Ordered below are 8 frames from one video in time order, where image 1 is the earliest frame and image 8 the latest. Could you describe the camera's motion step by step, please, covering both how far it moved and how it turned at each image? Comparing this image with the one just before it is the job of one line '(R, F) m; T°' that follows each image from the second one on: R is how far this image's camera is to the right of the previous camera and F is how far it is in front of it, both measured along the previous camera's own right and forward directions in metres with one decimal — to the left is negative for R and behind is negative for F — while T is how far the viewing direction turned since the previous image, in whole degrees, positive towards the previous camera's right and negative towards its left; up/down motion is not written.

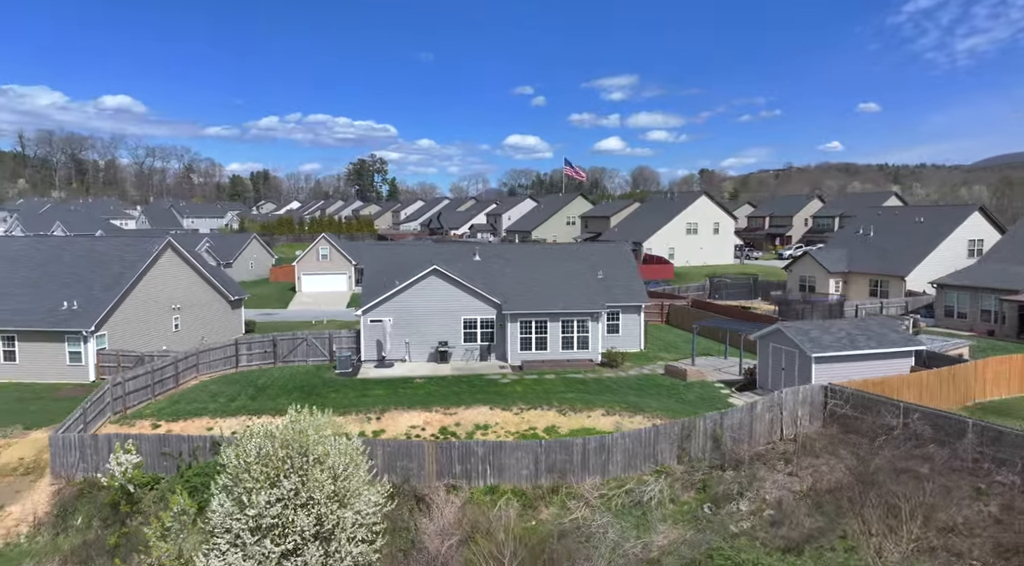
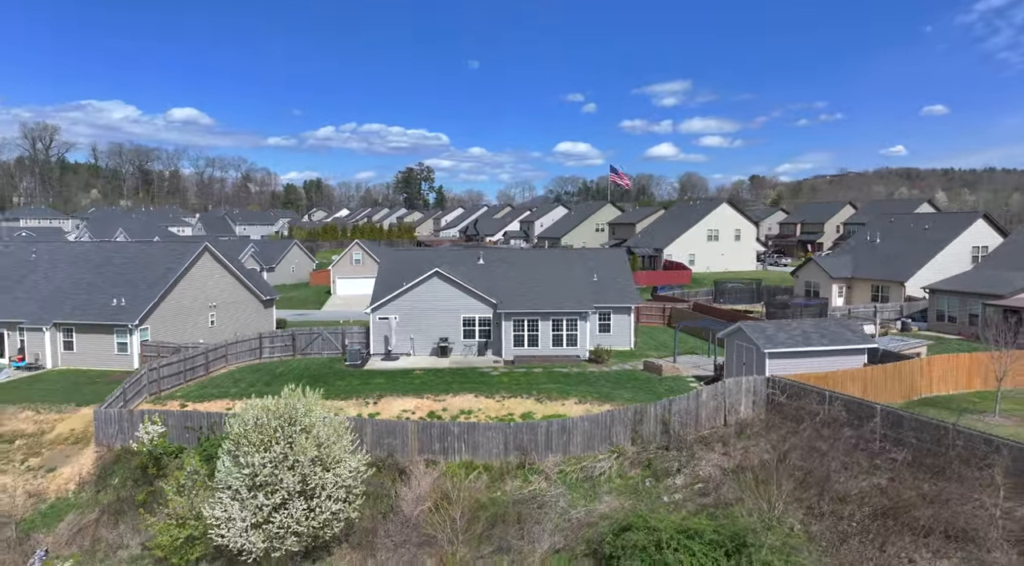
(+1.9, -2.0) m; -4°
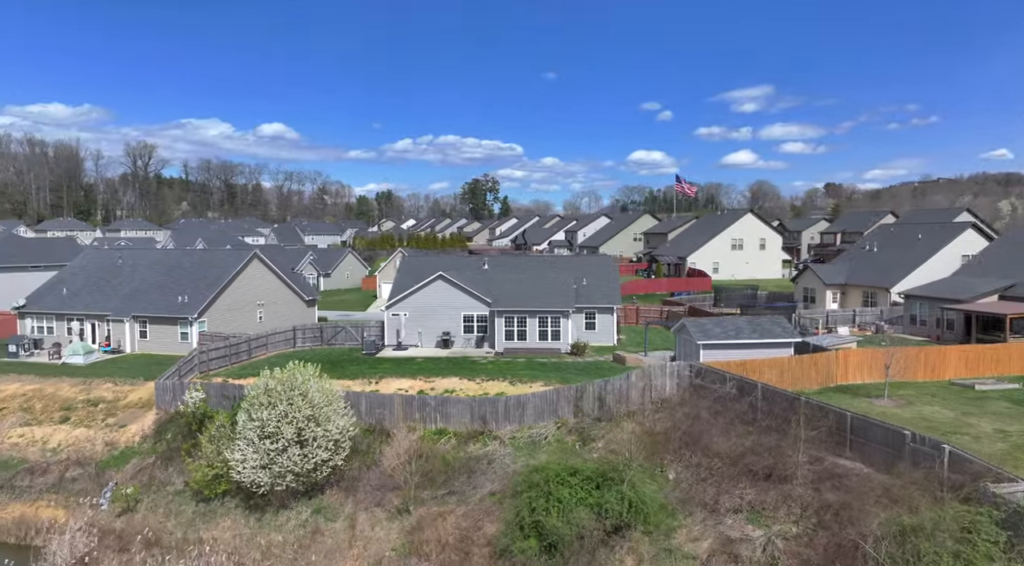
(+3.2, -3.6) m; -6°
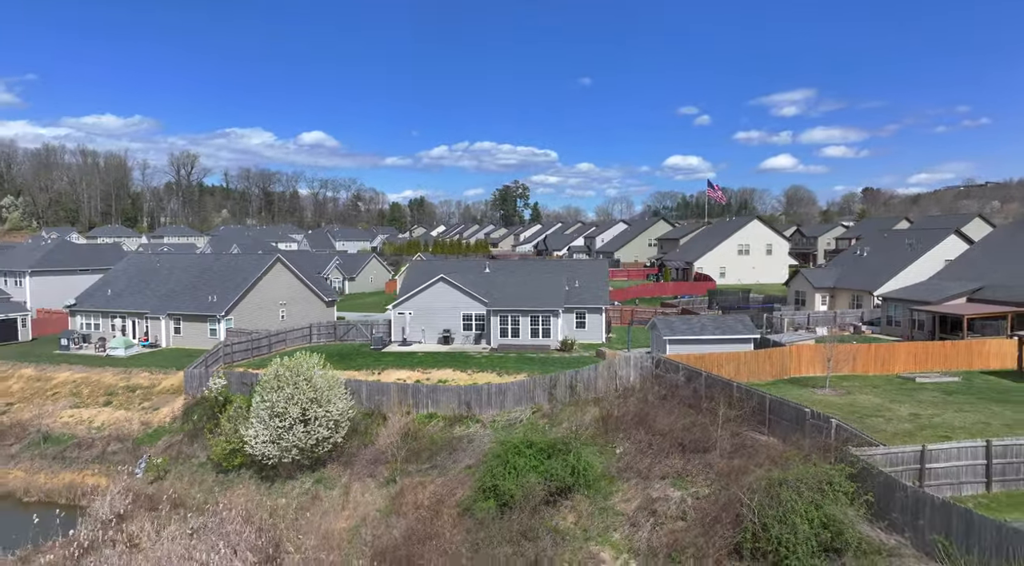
(+1.7, -2.5) m; -3°
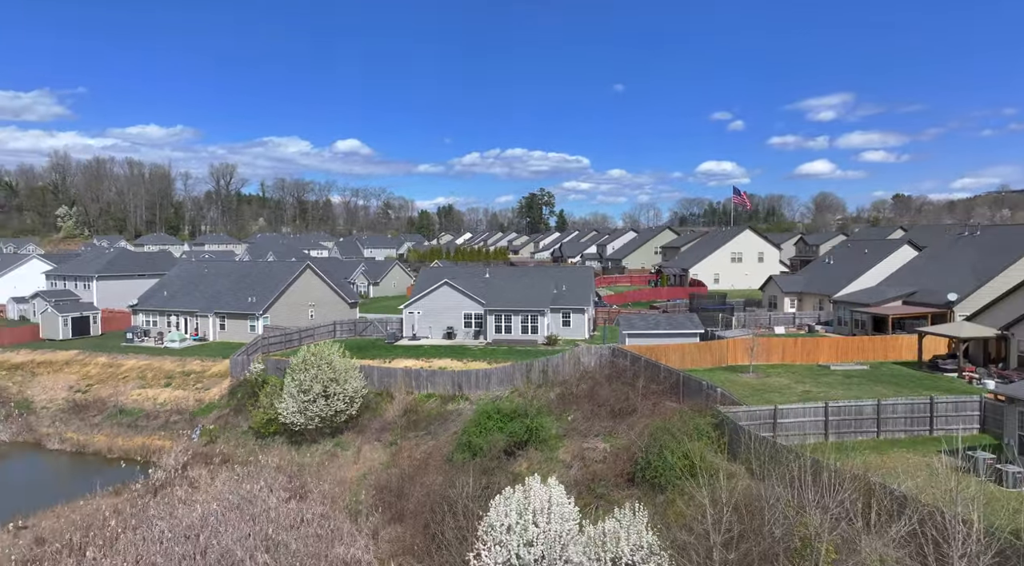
(+1.9, -4.9) m; -3°
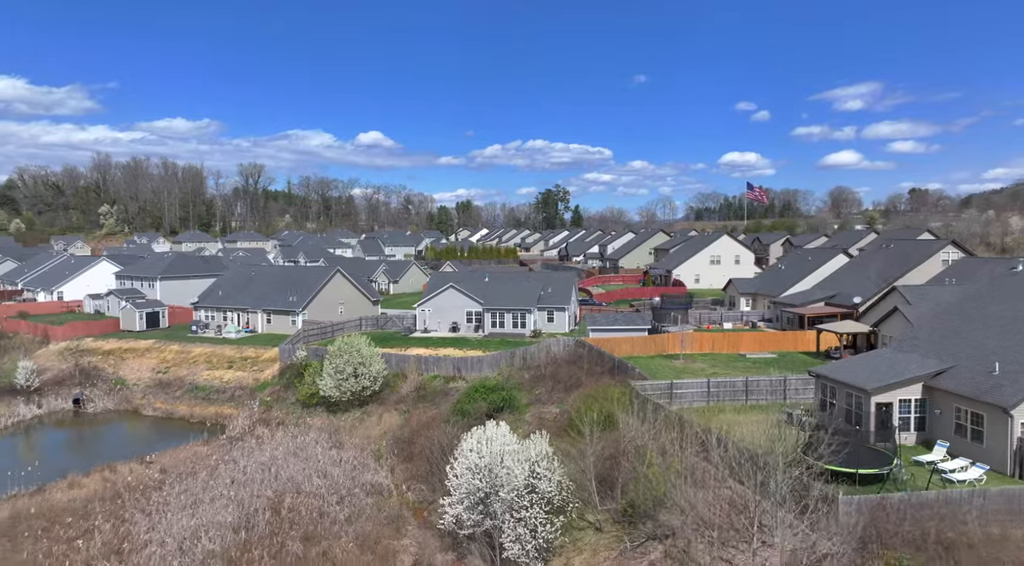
(+1.7, -7.7) m; -2°
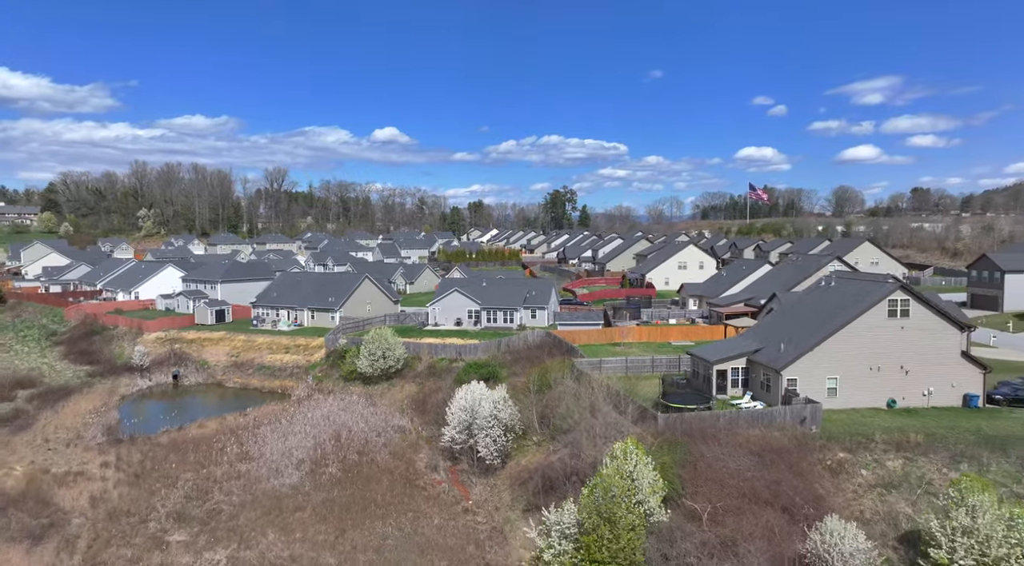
(+1.8, -11.9) m; -1°
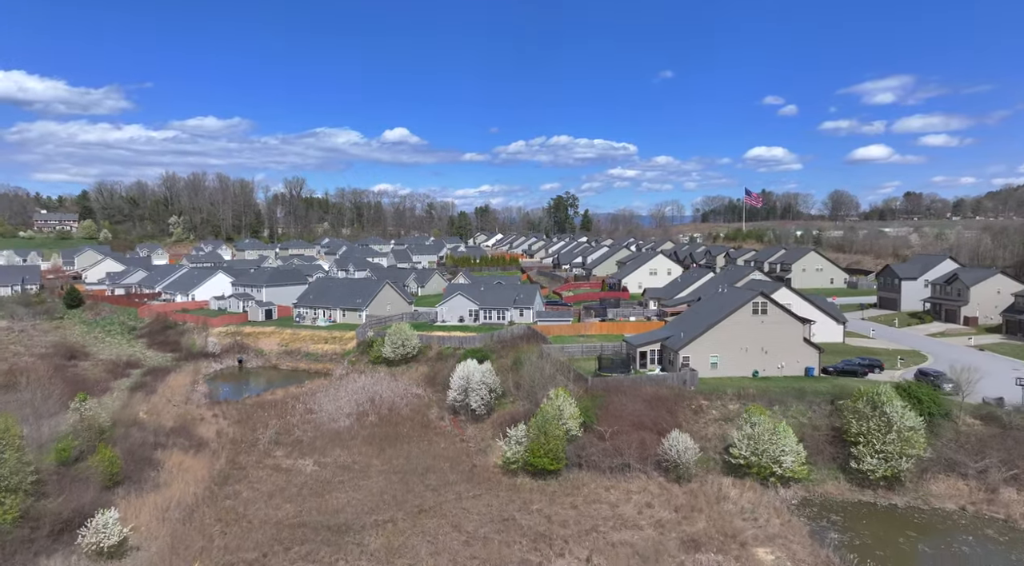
(+1.6, -13.4) m; -1°
